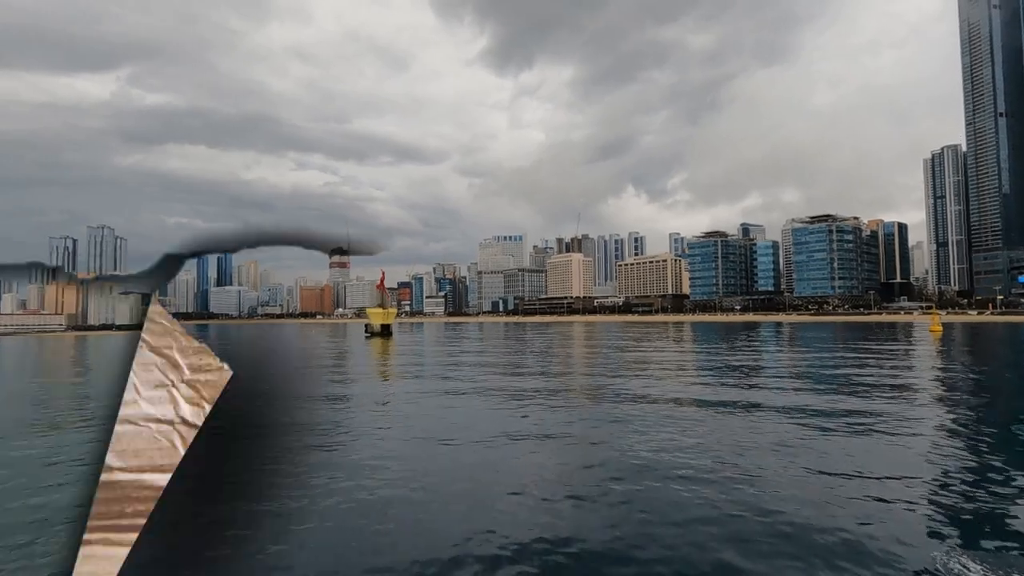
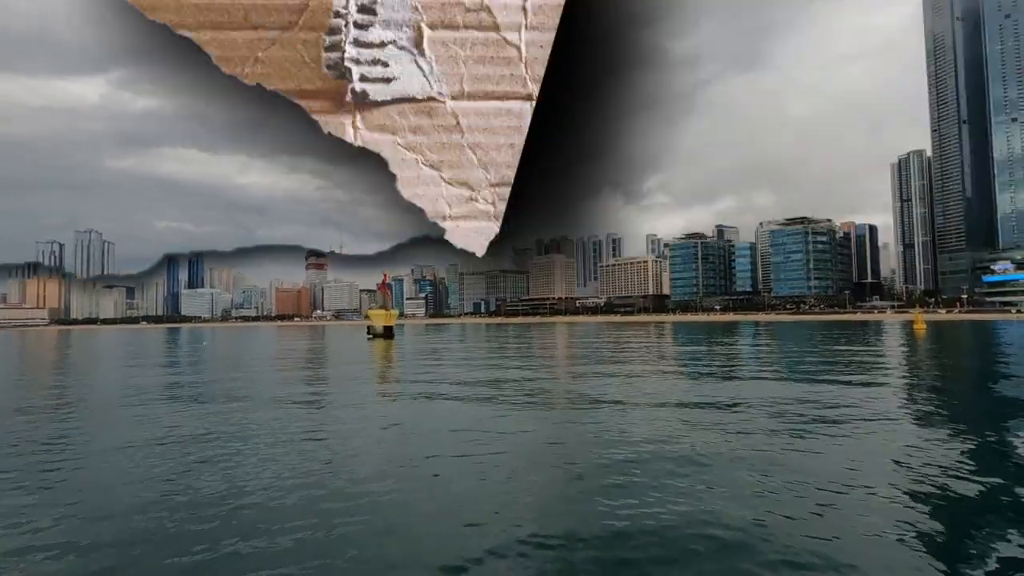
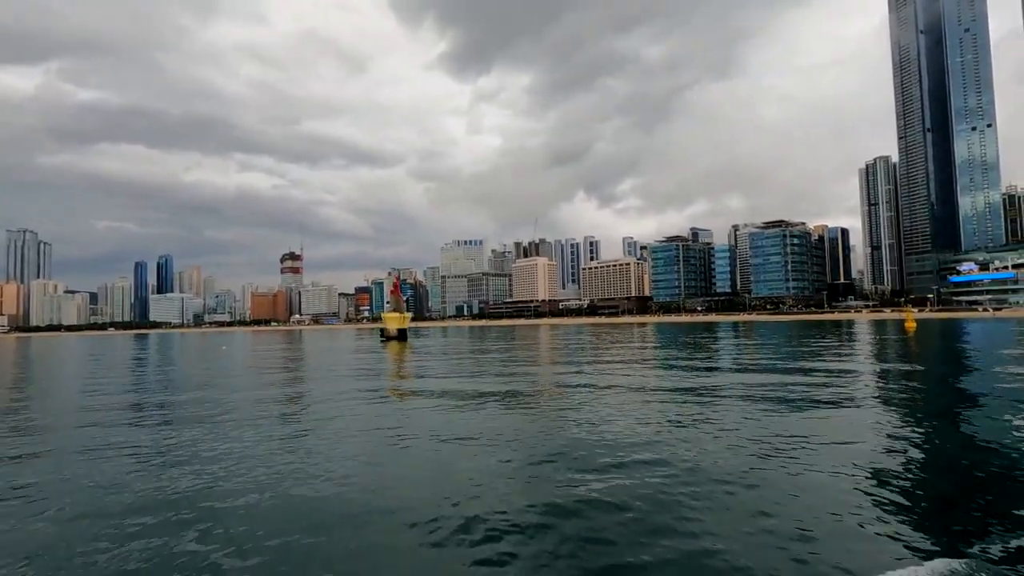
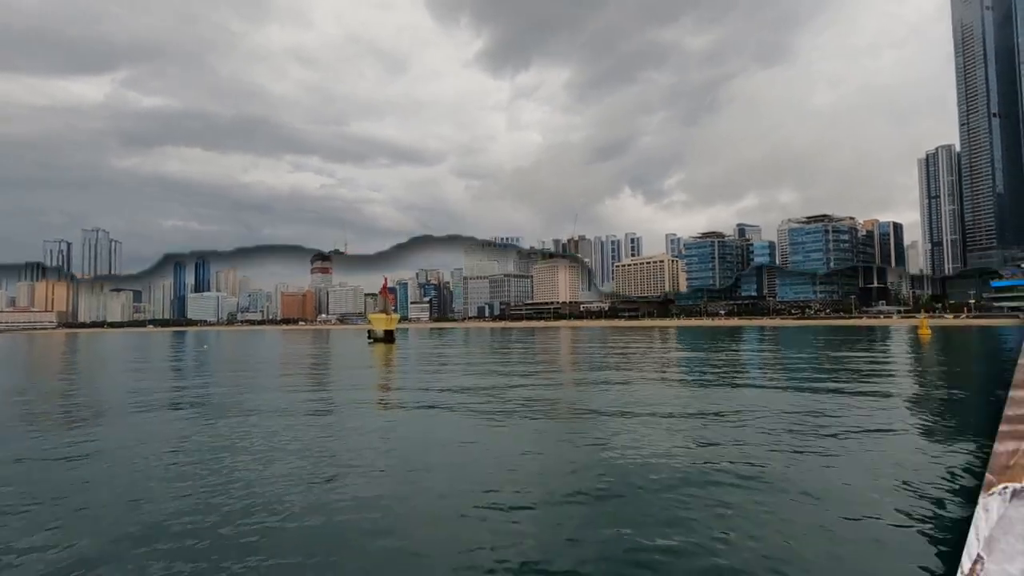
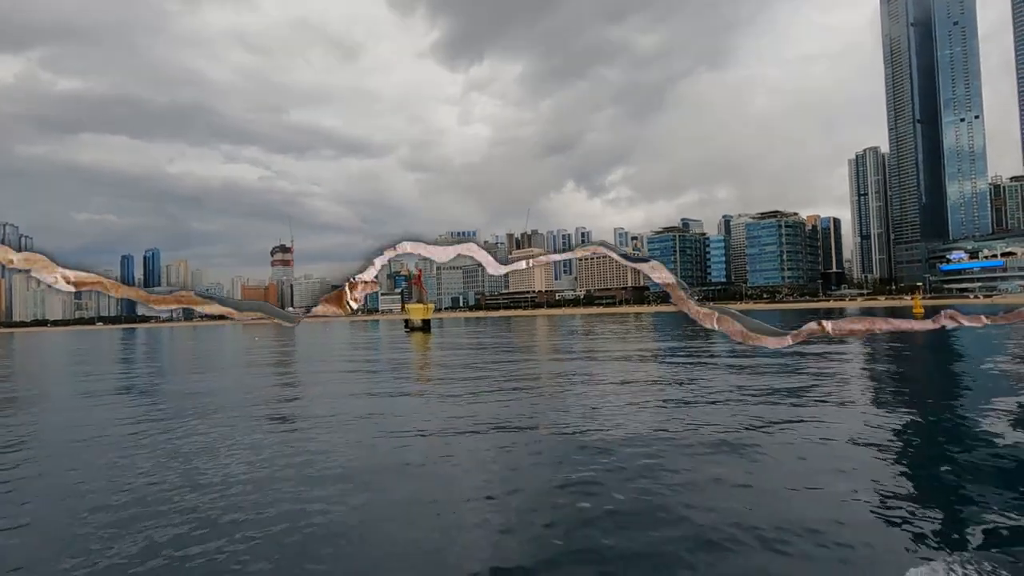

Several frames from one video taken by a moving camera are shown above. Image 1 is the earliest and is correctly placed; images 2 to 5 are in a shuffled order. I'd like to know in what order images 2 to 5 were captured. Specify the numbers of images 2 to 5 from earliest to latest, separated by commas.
4, 2, 3, 5
